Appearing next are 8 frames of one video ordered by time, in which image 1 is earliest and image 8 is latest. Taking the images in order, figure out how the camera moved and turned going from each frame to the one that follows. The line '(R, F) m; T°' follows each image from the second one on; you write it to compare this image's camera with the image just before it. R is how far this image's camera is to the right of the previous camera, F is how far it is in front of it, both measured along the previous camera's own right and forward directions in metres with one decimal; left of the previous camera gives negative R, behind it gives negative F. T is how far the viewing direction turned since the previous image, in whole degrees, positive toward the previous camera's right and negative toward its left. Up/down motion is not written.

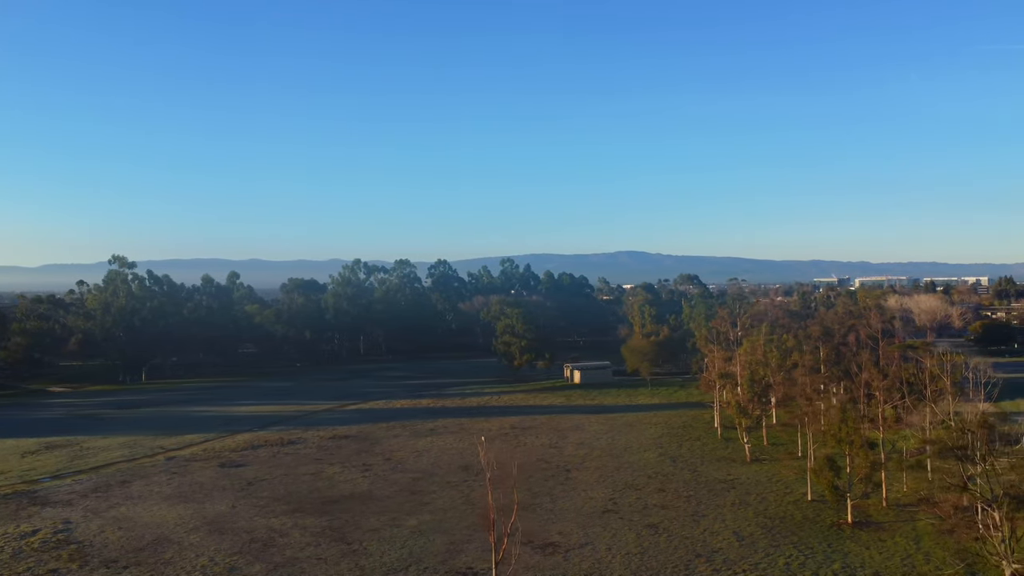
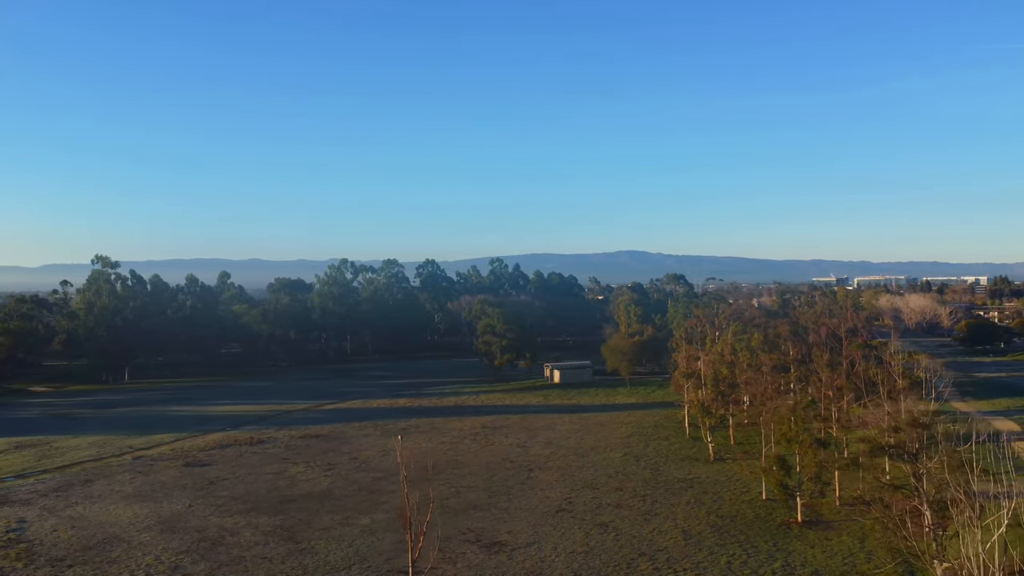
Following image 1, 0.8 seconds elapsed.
(+1.3, 0.0) m; 0°
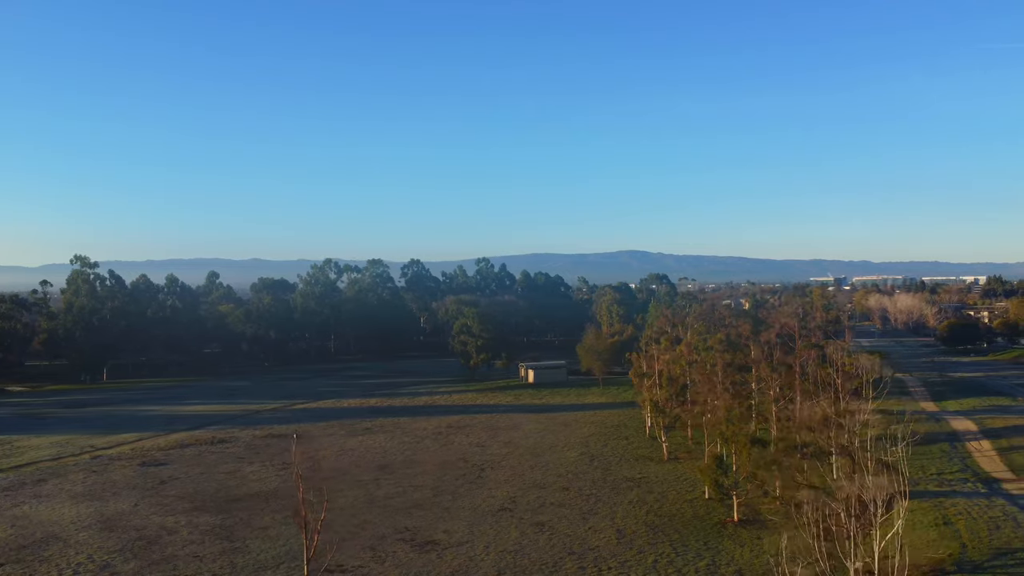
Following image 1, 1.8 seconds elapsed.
(+1.6, -0.1) m; 0°
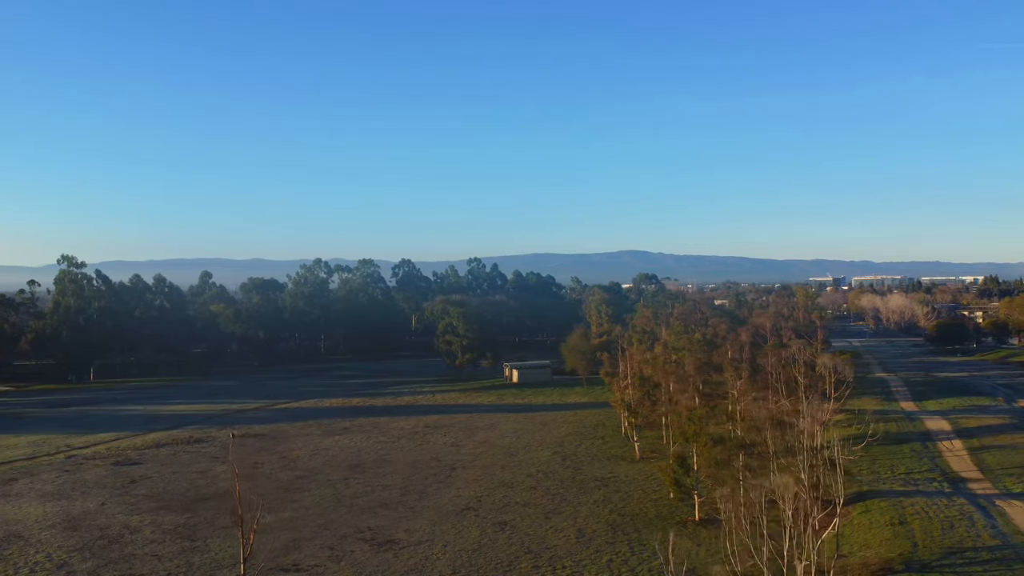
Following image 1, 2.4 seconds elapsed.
(+1.0, 0.0) m; 0°
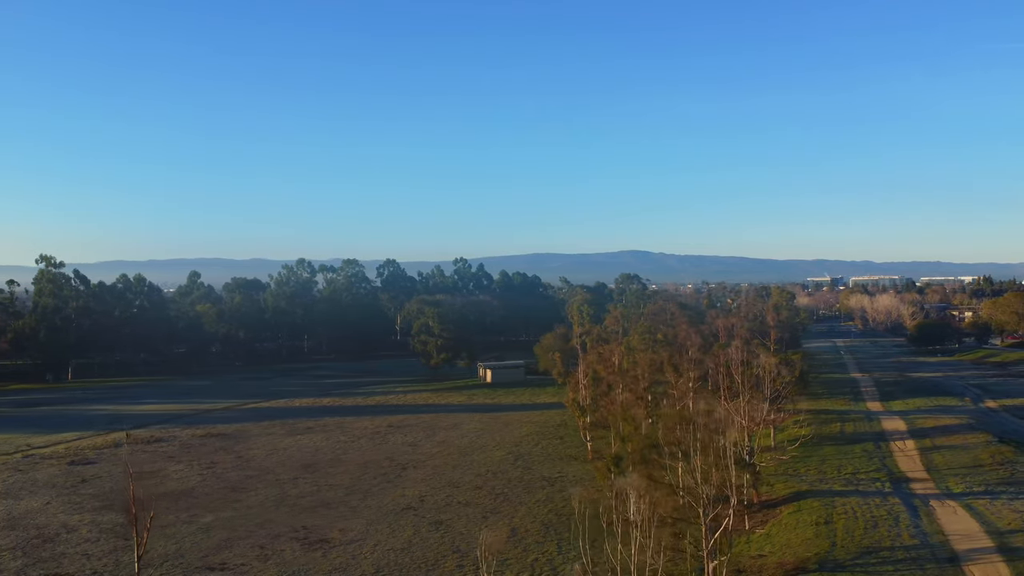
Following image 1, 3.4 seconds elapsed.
(+1.7, -0.1) m; 0°
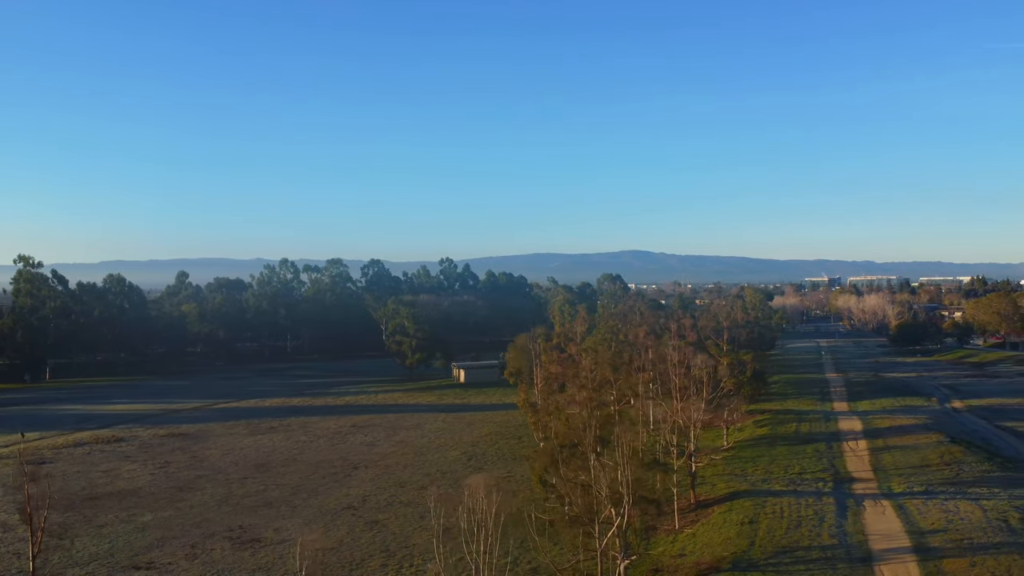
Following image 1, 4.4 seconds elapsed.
(+1.7, -0.1) m; 0°
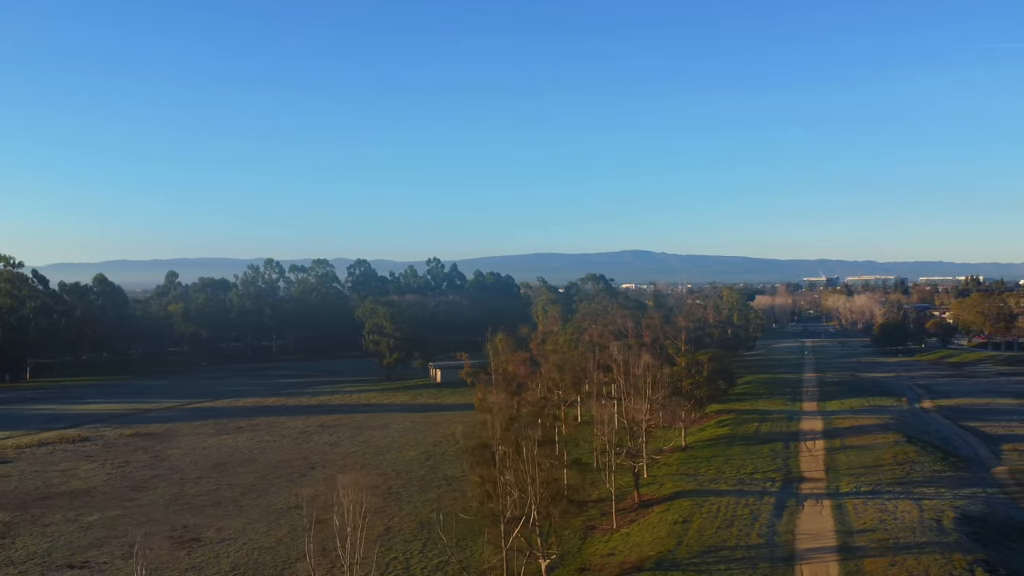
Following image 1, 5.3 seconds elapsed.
(+1.5, -0.1) m; 0°
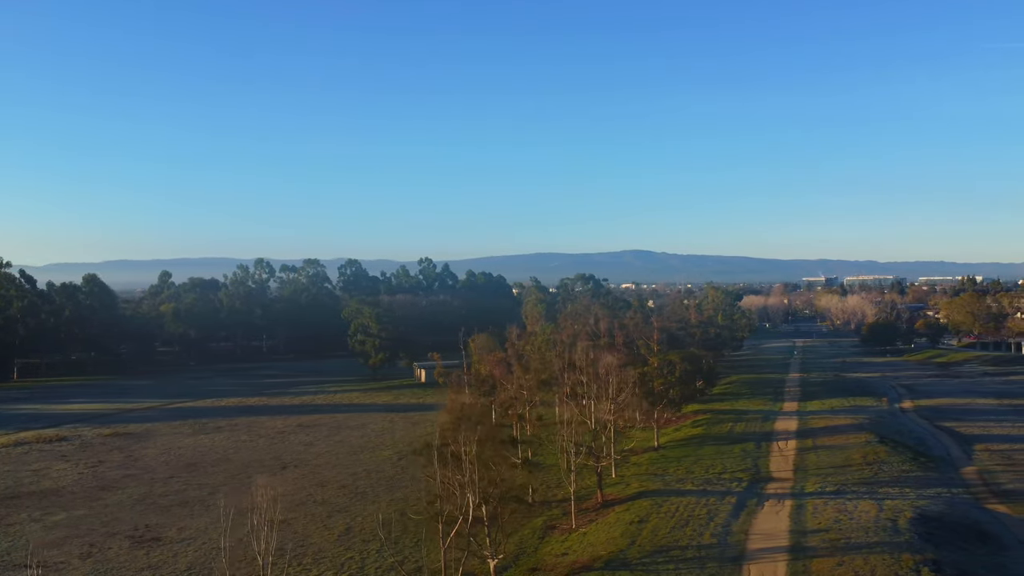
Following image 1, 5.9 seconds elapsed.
(+1.0, 0.0) m; 0°
